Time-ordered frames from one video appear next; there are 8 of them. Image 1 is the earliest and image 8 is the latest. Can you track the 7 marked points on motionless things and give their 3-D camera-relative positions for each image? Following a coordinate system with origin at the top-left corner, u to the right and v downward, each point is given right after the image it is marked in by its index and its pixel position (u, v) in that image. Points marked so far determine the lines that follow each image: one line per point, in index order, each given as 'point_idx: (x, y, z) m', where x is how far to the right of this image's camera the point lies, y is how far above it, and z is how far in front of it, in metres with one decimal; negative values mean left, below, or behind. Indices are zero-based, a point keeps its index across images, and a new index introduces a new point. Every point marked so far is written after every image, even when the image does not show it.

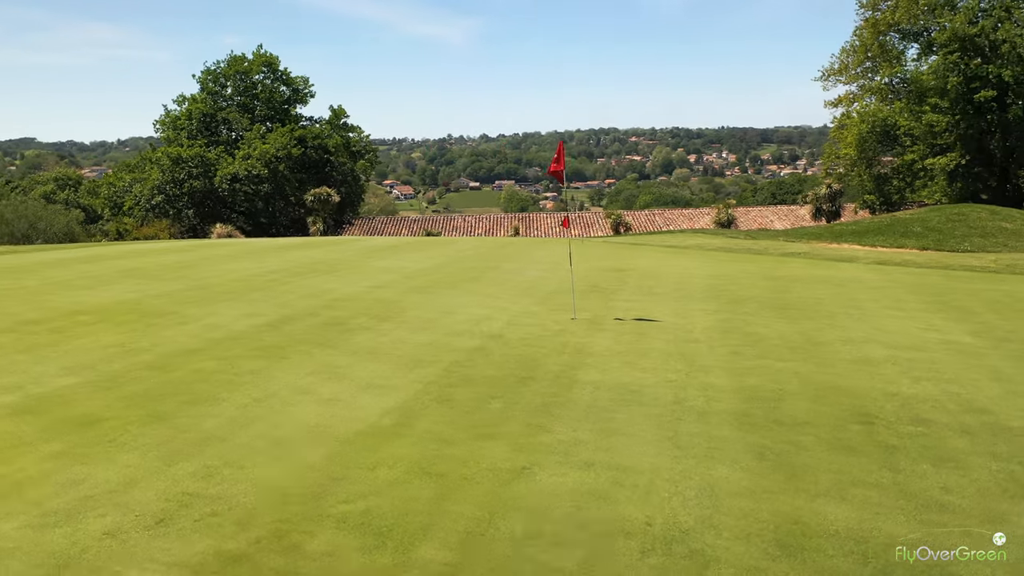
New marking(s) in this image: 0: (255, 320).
0: (-3.1, -0.4, +9.8) m
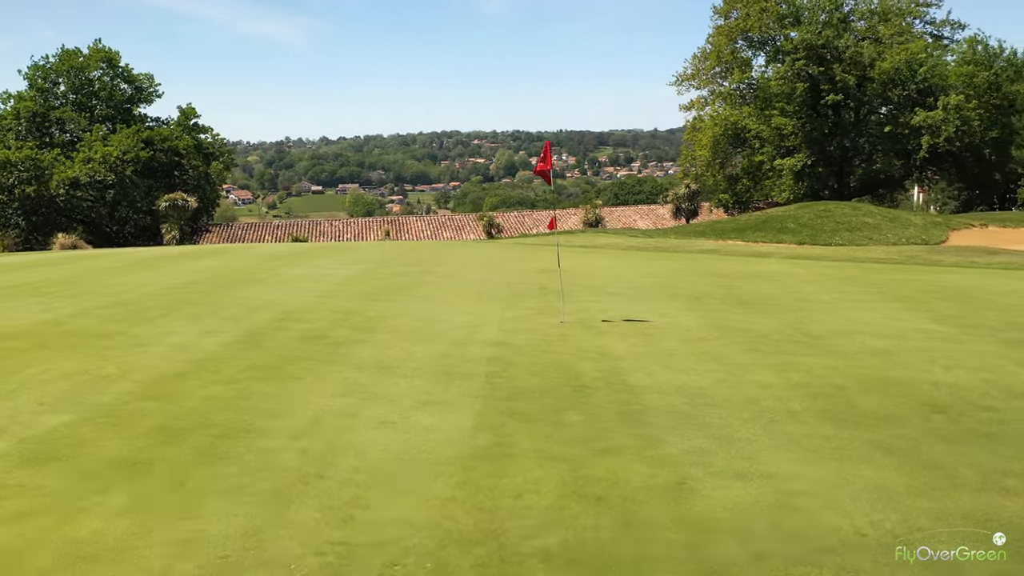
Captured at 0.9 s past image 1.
0: (-3.1, -0.5, +8.9) m
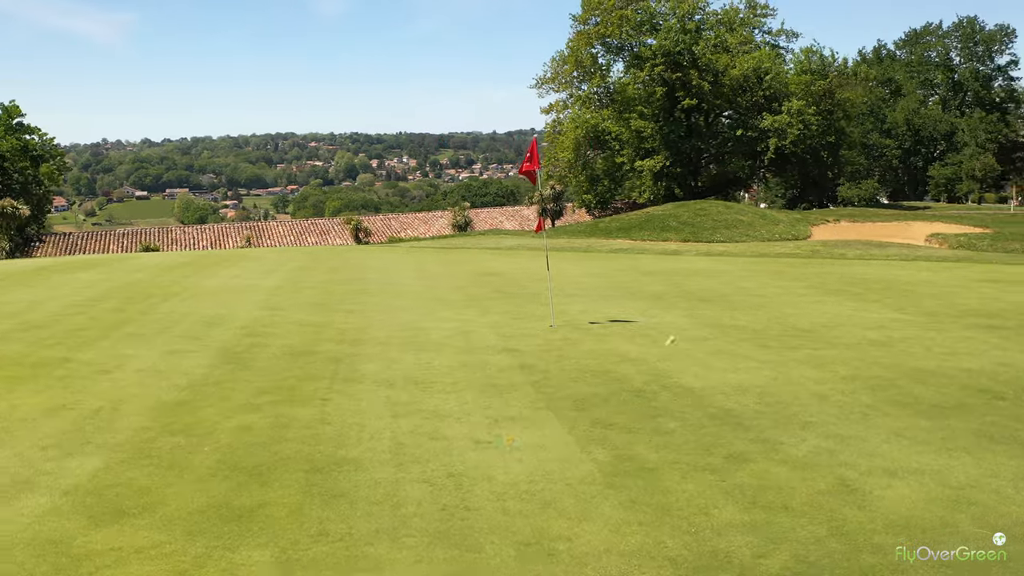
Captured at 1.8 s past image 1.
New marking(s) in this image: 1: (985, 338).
0: (-3.0, -0.7, +8.0) m
1: (+5.0, -0.5, +8.5) m
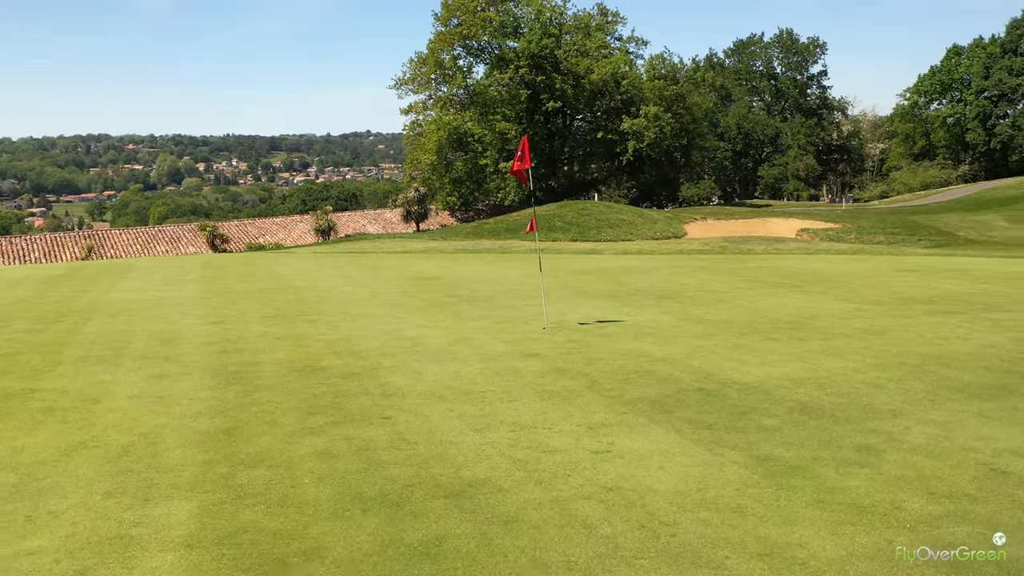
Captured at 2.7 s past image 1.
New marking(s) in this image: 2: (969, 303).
0: (-2.8, -0.8, +7.1) m
1: (+5.0, -0.4, +9.2) m
2: (+6.0, -0.2, +10.7) m
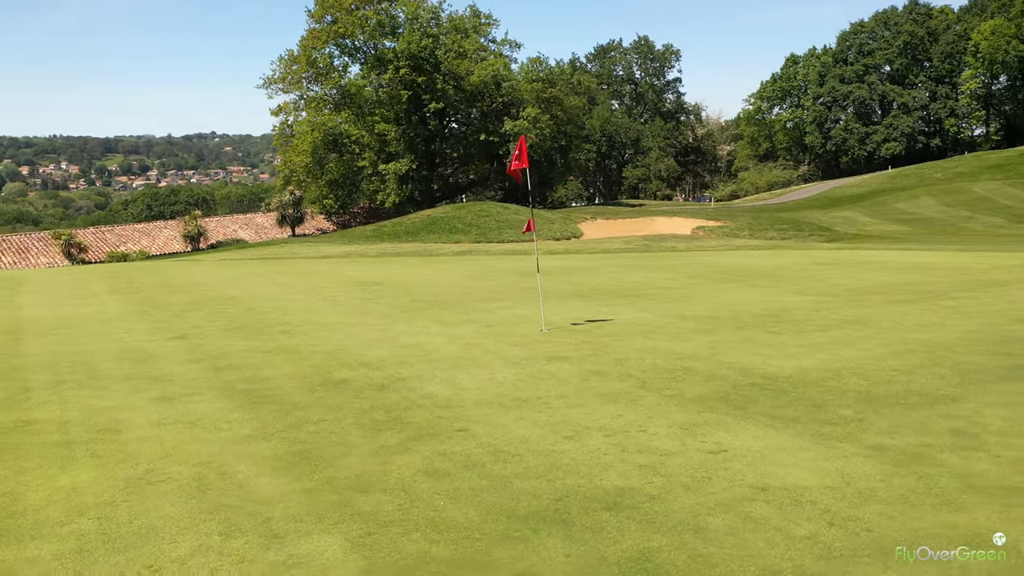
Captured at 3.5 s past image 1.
0: (-2.4, -0.9, +6.5) m
1: (+4.9, -0.3, +9.8) m
2: (+5.7, 0.0, +11.5) m
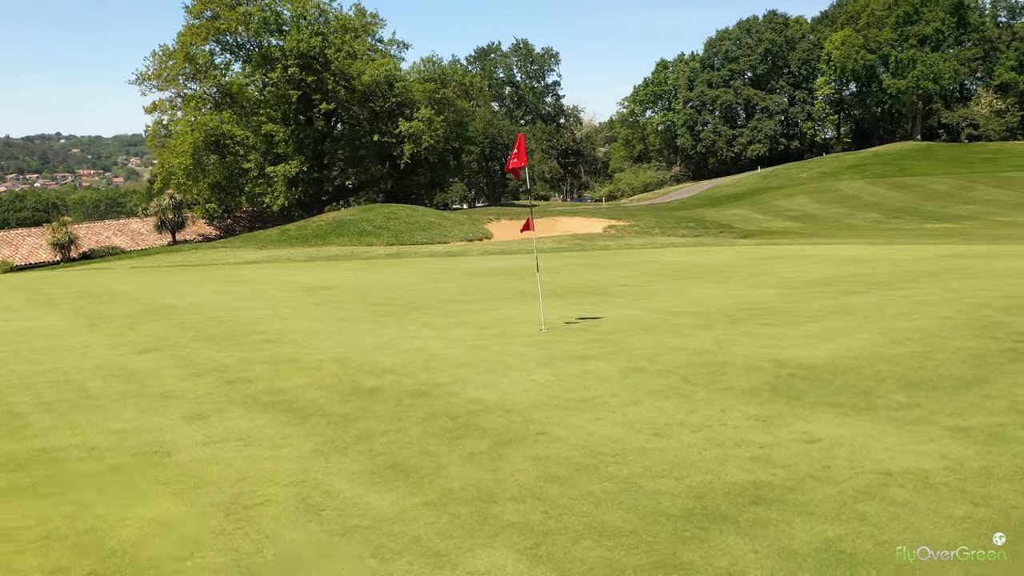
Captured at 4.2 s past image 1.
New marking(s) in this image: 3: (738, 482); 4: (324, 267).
0: (-1.9, -1.0, +6.0) m
1: (+4.7, -0.2, +10.4) m
2: (+5.2, +0.1, +12.2) m
3: (+1.2, -1.1, +4.5) m
4: (-3.9, +0.4, +16.8) m
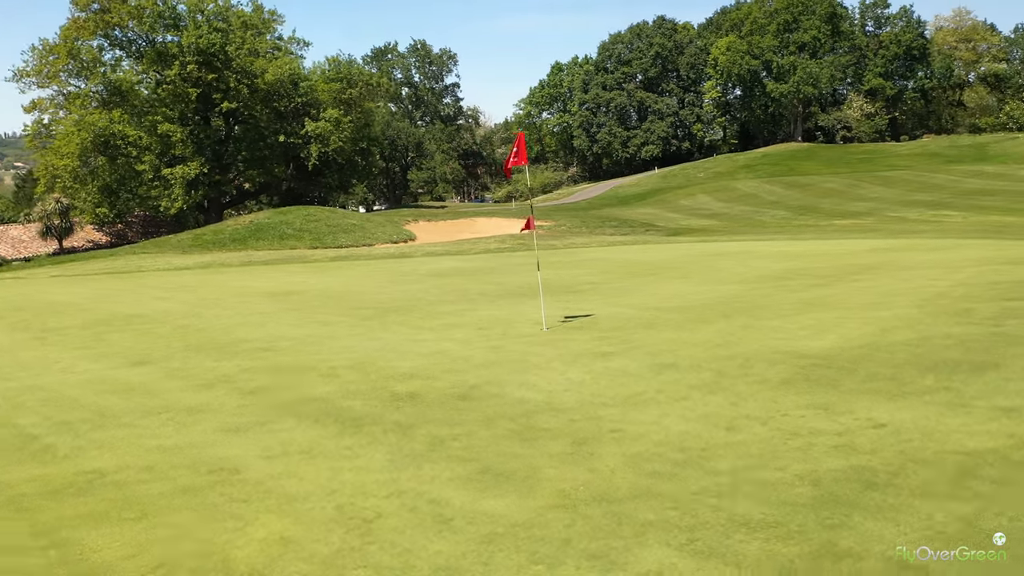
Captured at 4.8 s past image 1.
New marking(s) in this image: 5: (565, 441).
0: (-1.5, -1.0, +5.7) m
1: (+4.5, -0.1, +11.0) m
2: (+4.8, +0.2, +12.8) m
3: (+1.8, -1.0, +4.6) m
4: (-4.8, +0.3, +16.1) m
5: (+0.3, -1.0, +5.3) m
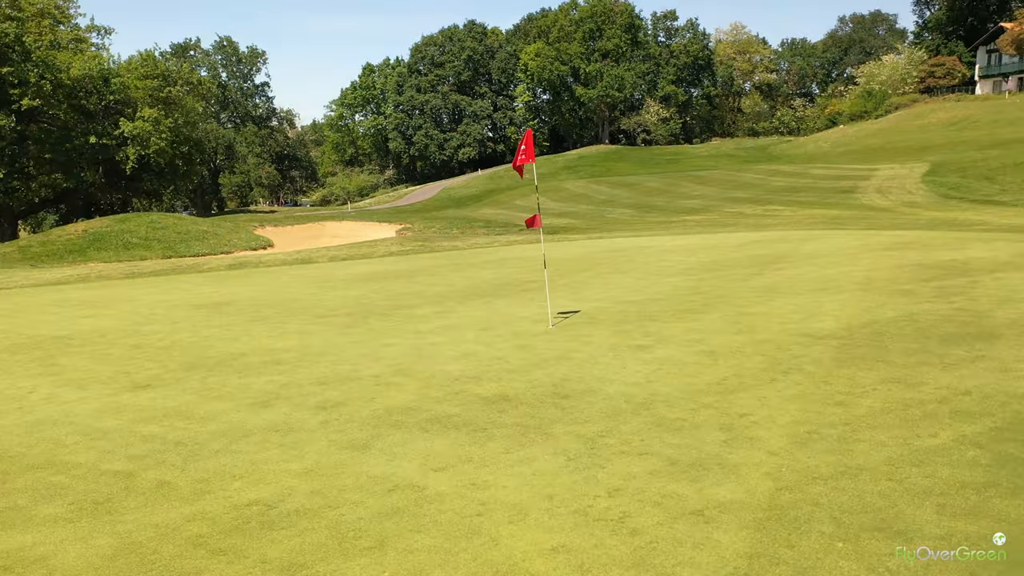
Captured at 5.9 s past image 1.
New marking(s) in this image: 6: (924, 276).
0: (-0.6, -1.0, +5.4) m
1: (+4.0, +0.1, +11.9) m
2: (+3.8, +0.4, +13.8) m
3: (+2.9, -0.9, +5.1) m
4: (-6.3, +0.1, +14.8) m
5: (+1.3, -0.9, +5.4) m
6: (+5.8, +0.2, +11.6) m
